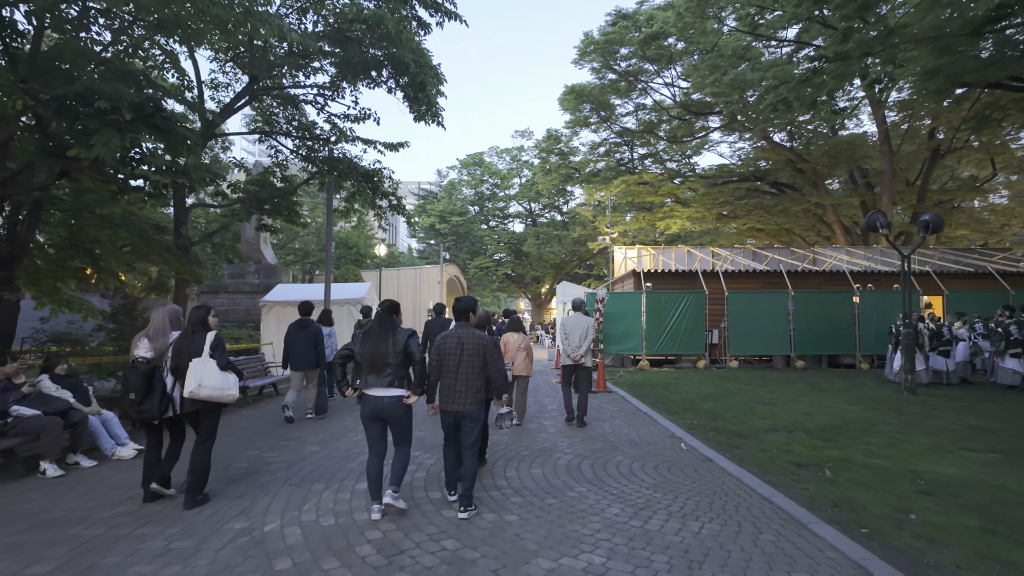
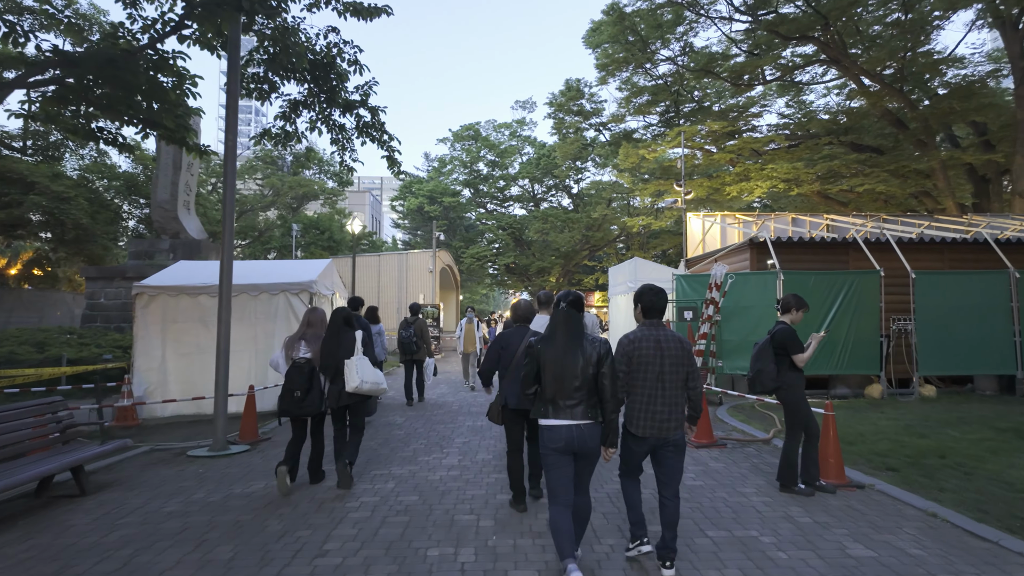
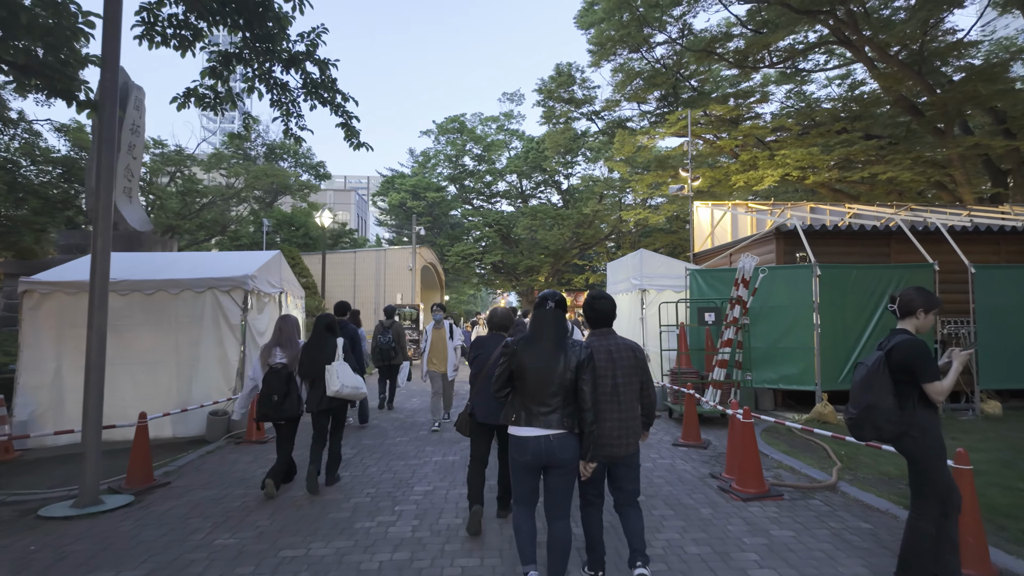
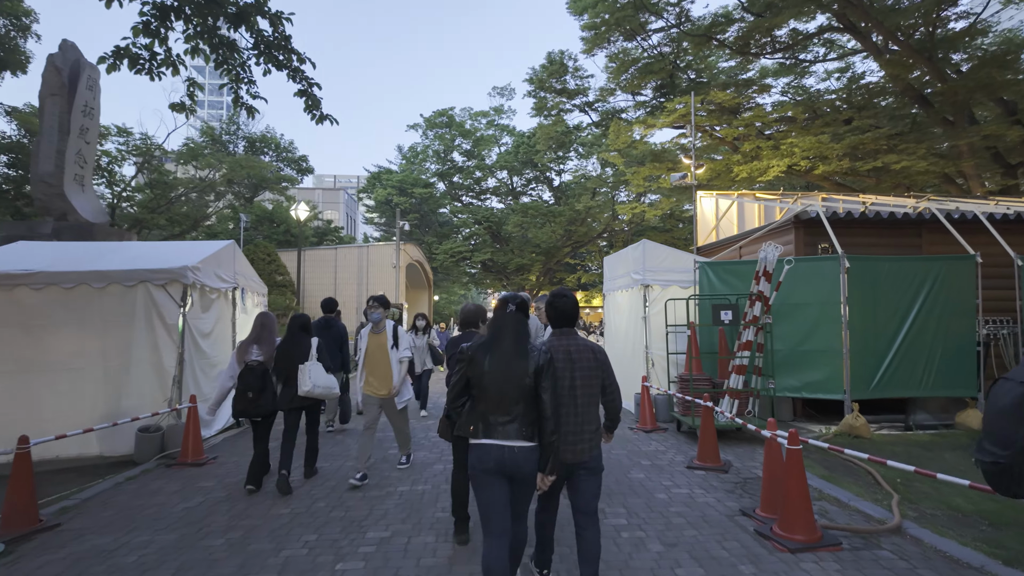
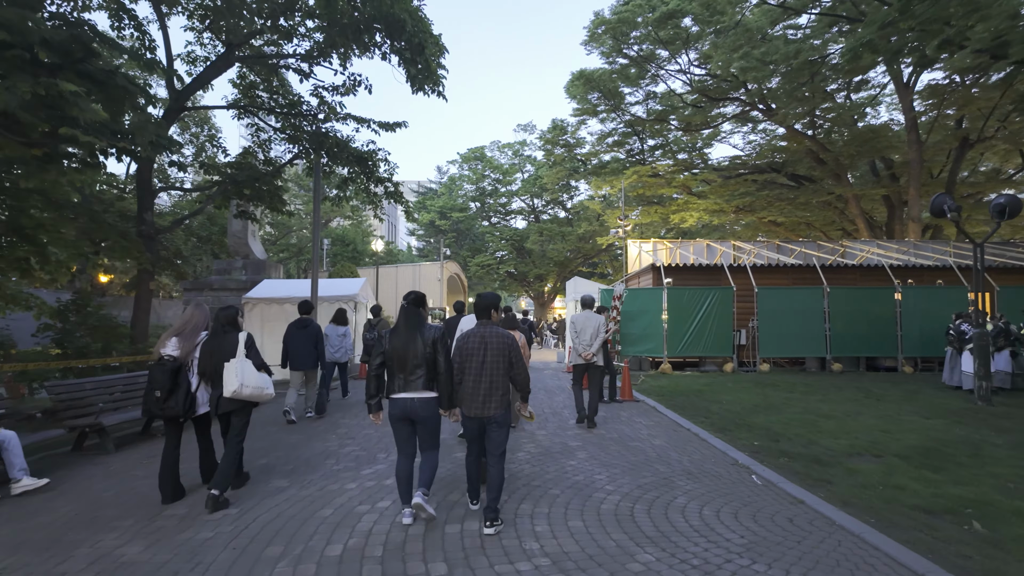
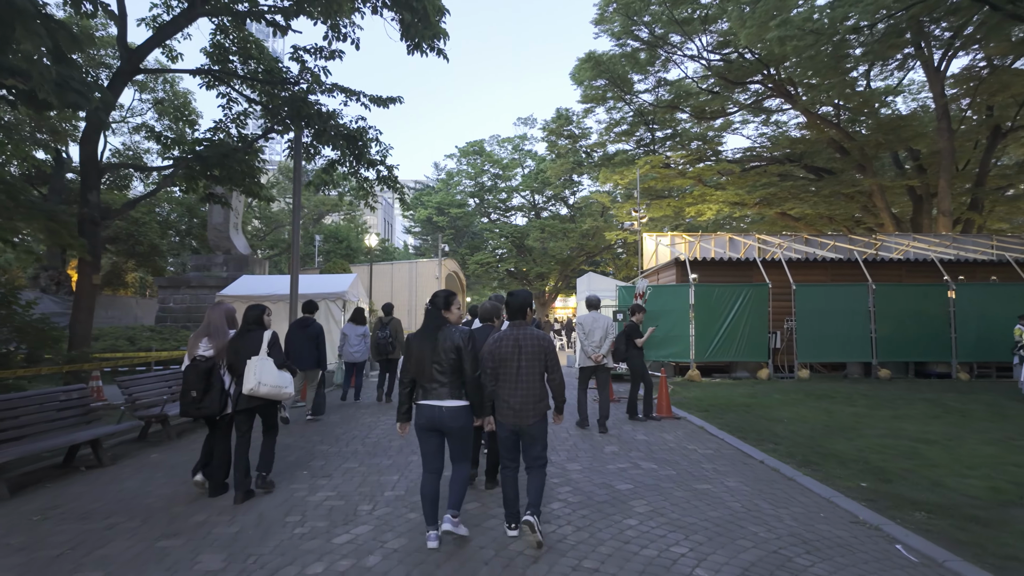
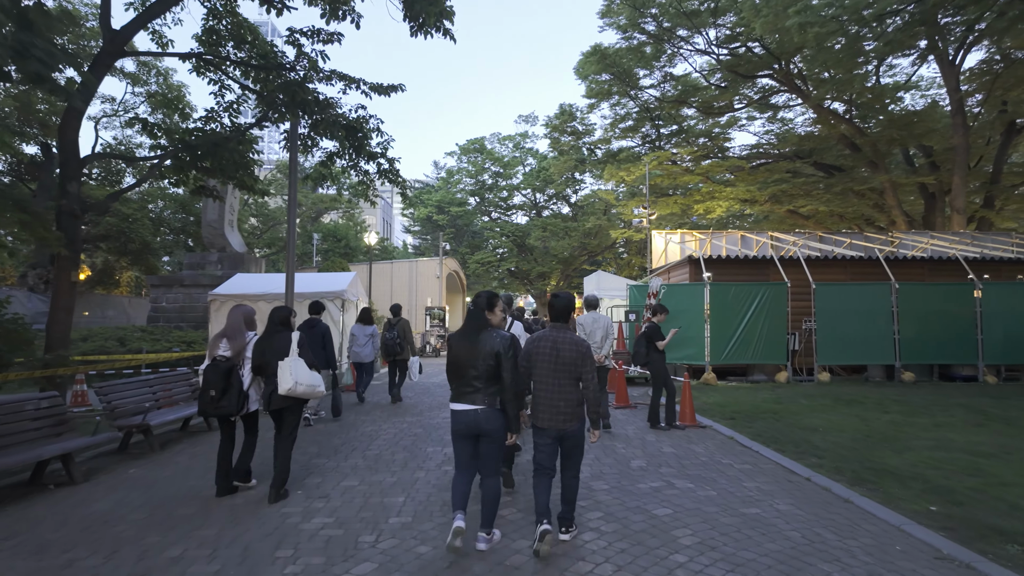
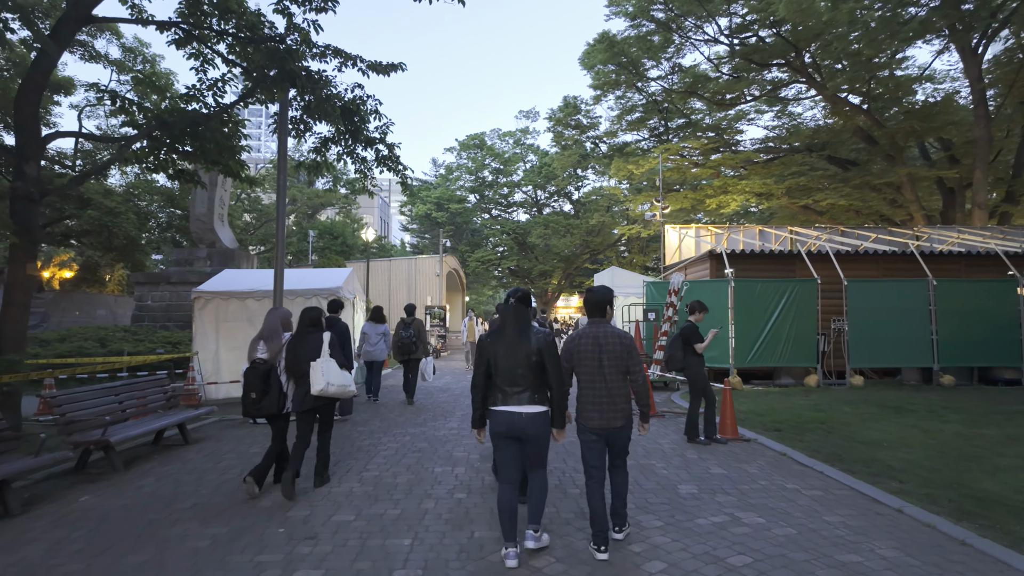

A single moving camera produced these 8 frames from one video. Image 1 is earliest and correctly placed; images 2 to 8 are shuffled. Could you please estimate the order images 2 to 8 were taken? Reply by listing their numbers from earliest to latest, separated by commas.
5, 6, 7, 8, 2, 3, 4
